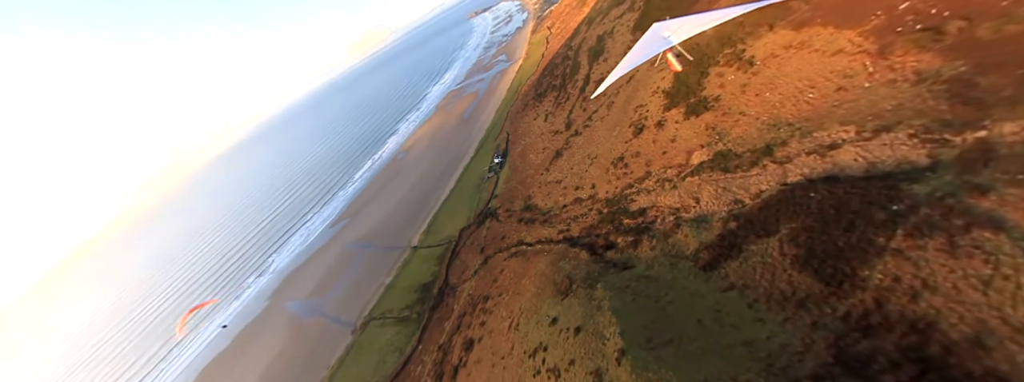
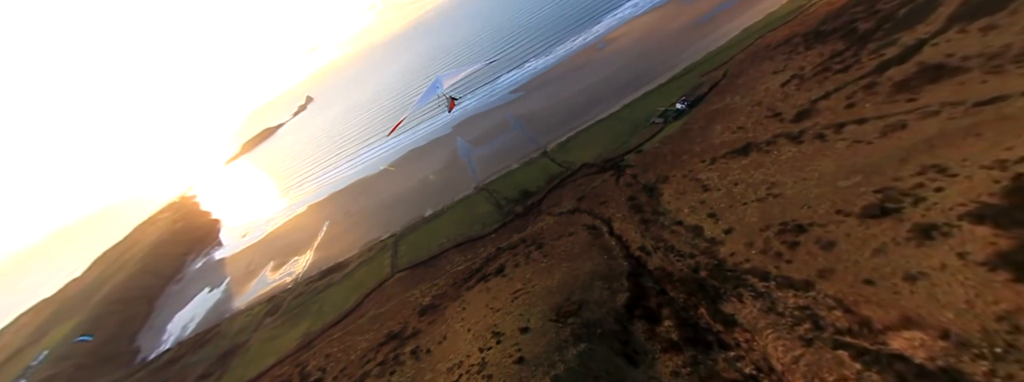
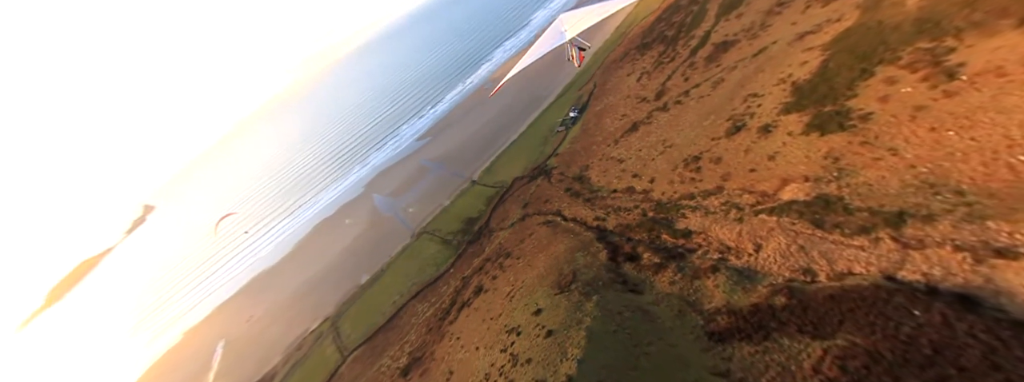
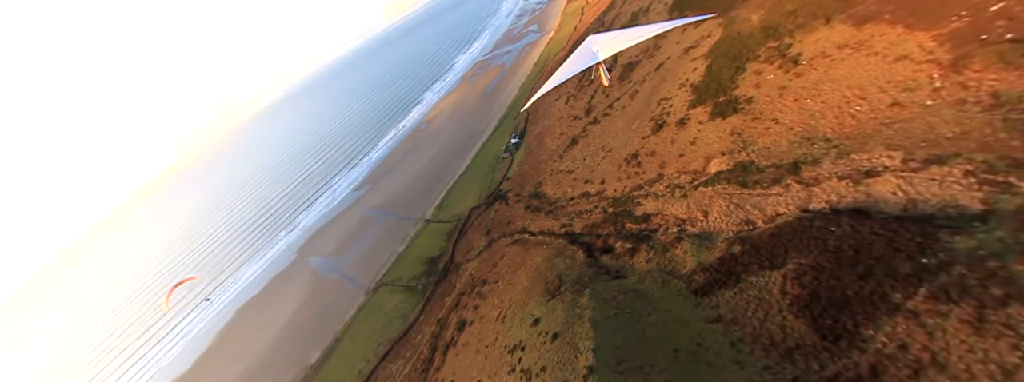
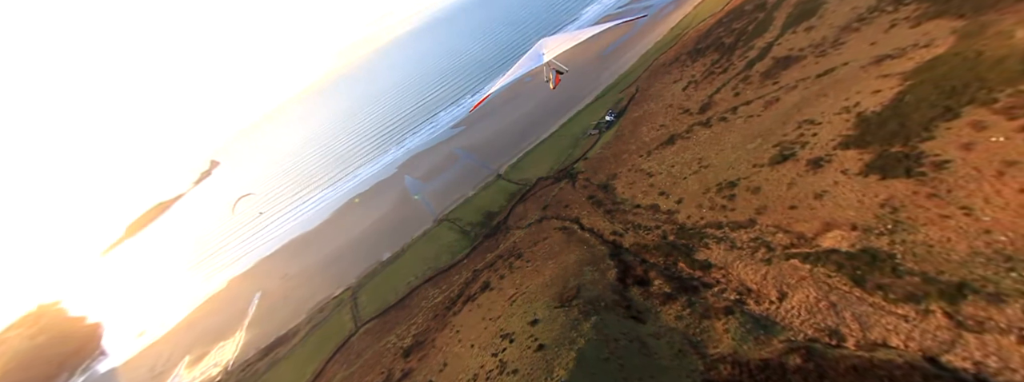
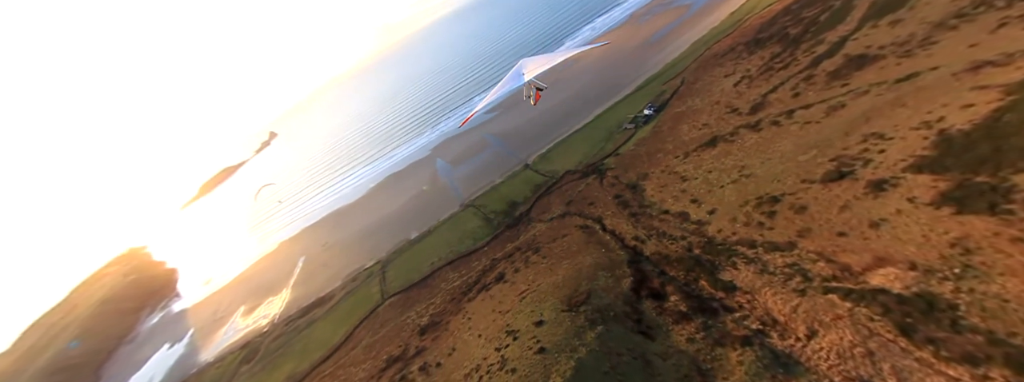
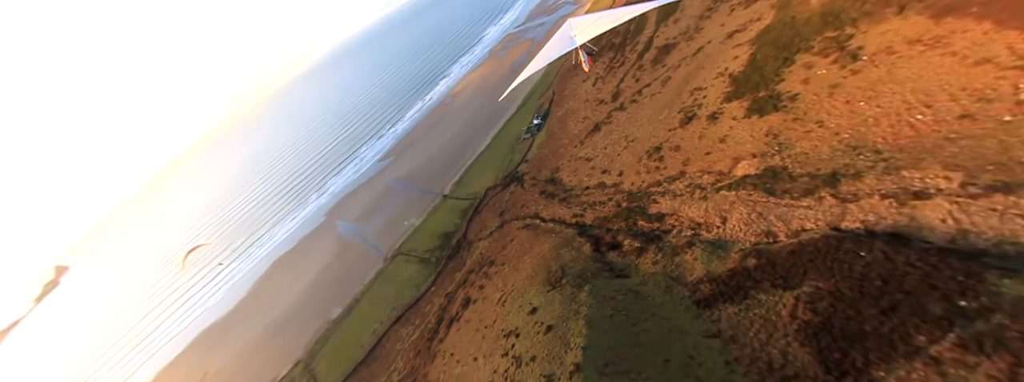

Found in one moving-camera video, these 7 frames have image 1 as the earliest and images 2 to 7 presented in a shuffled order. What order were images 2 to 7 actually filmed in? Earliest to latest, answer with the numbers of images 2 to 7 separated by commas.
4, 7, 3, 5, 6, 2
